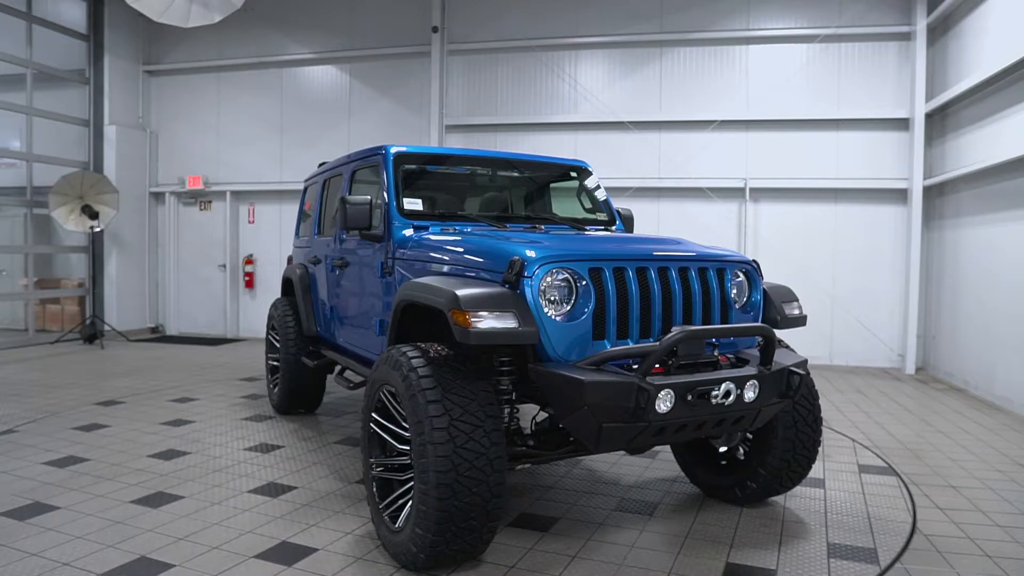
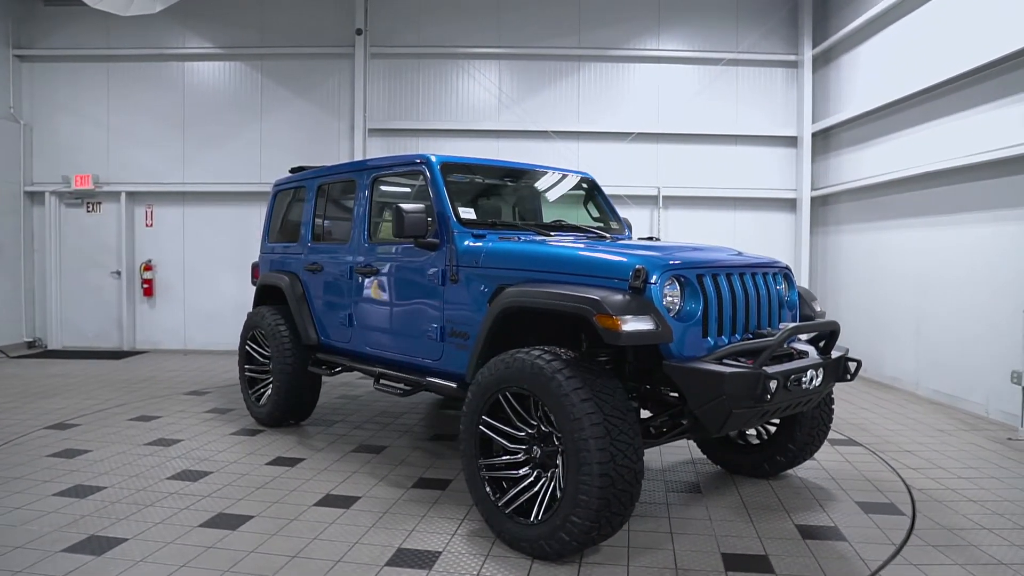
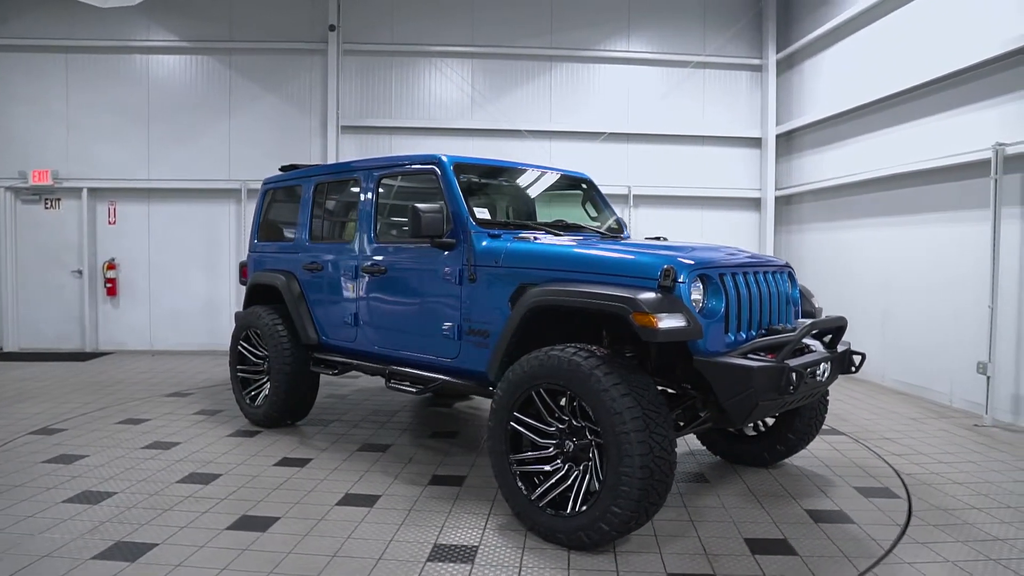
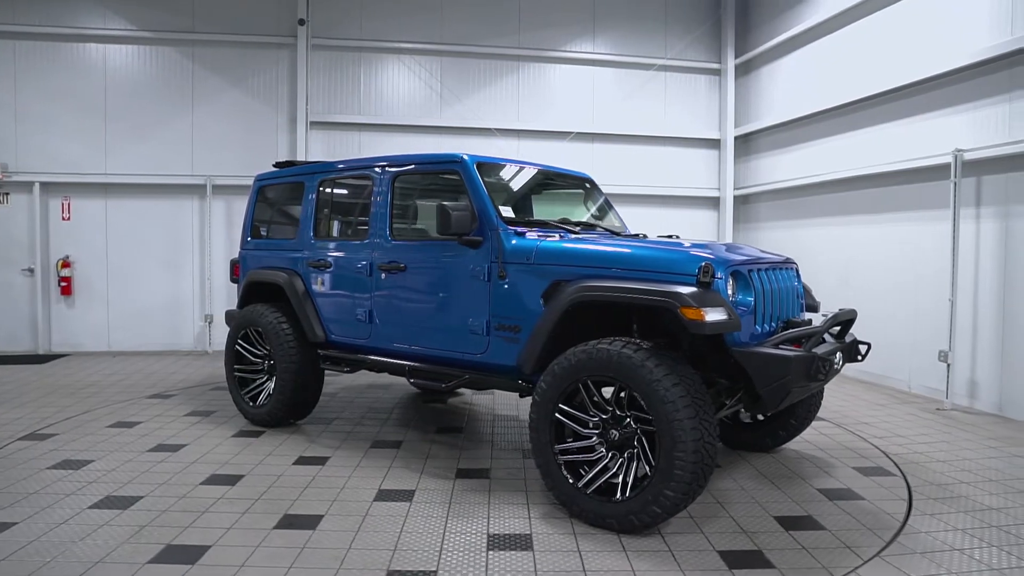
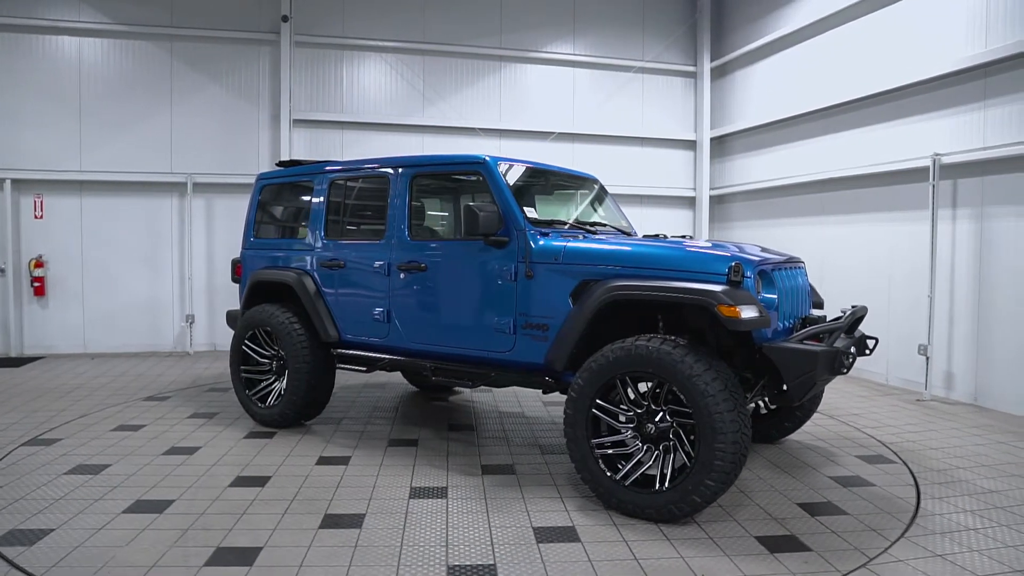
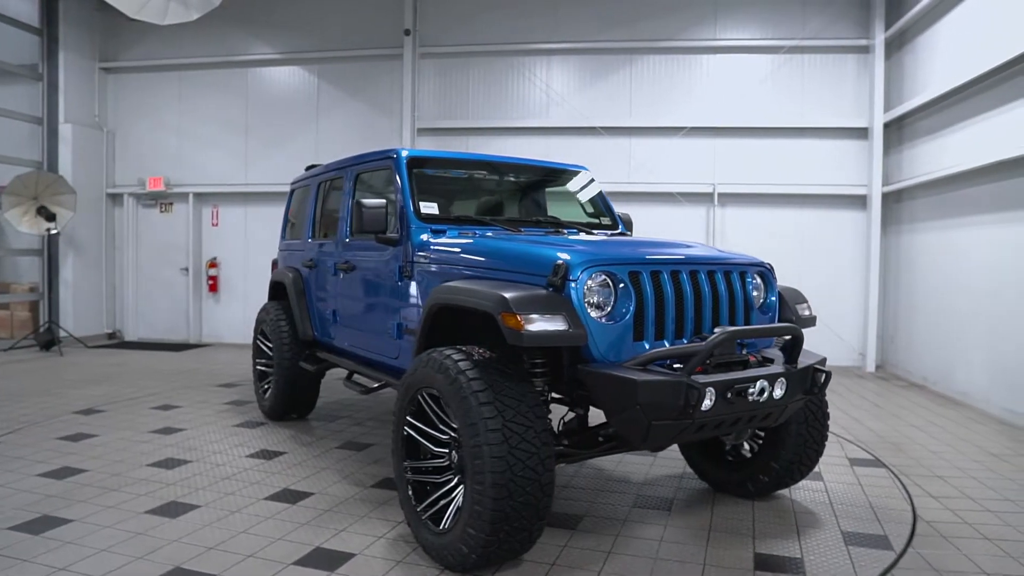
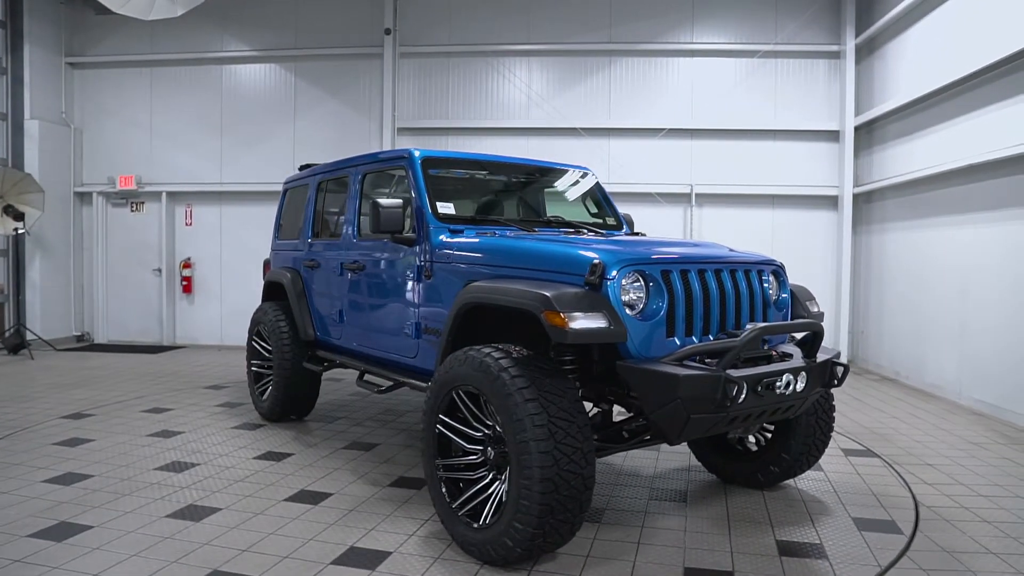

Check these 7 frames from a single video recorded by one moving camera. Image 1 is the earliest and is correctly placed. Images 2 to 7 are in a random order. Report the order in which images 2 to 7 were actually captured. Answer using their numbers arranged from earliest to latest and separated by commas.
6, 7, 2, 3, 4, 5
